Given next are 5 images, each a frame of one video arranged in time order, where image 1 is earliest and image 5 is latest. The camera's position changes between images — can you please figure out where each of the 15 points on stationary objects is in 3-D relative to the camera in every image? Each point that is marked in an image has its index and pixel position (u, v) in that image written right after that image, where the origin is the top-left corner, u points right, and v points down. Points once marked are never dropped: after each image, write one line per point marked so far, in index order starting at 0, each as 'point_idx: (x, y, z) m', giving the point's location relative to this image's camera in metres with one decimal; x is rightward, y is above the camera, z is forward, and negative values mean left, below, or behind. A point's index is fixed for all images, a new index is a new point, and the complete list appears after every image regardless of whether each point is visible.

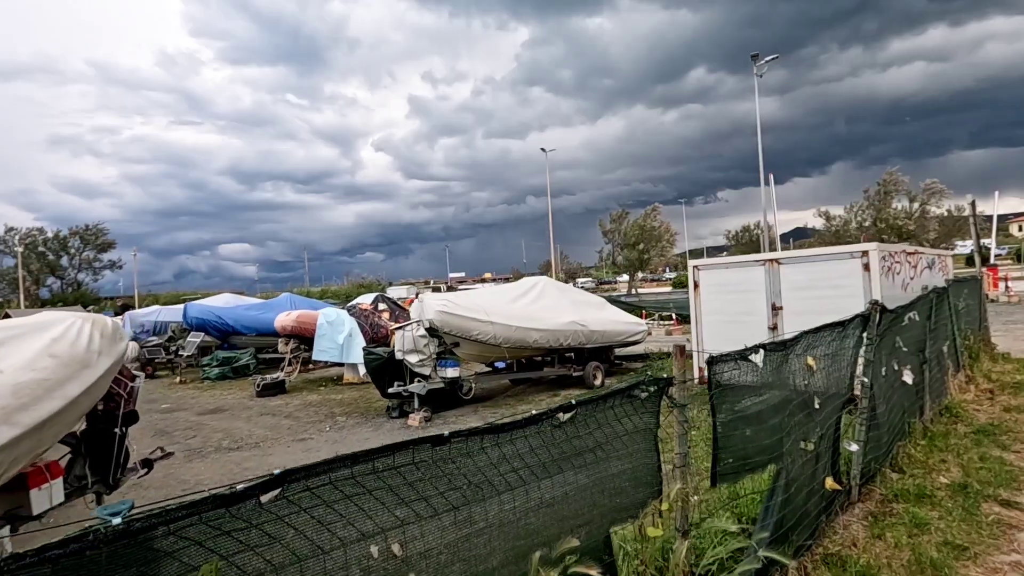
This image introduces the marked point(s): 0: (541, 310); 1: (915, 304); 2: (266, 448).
0: (+0.6, -0.4, +10.8) m
1: (+4.6, -0.2, +6.1) m
2: (-4.1, -2.7, +9.0) m
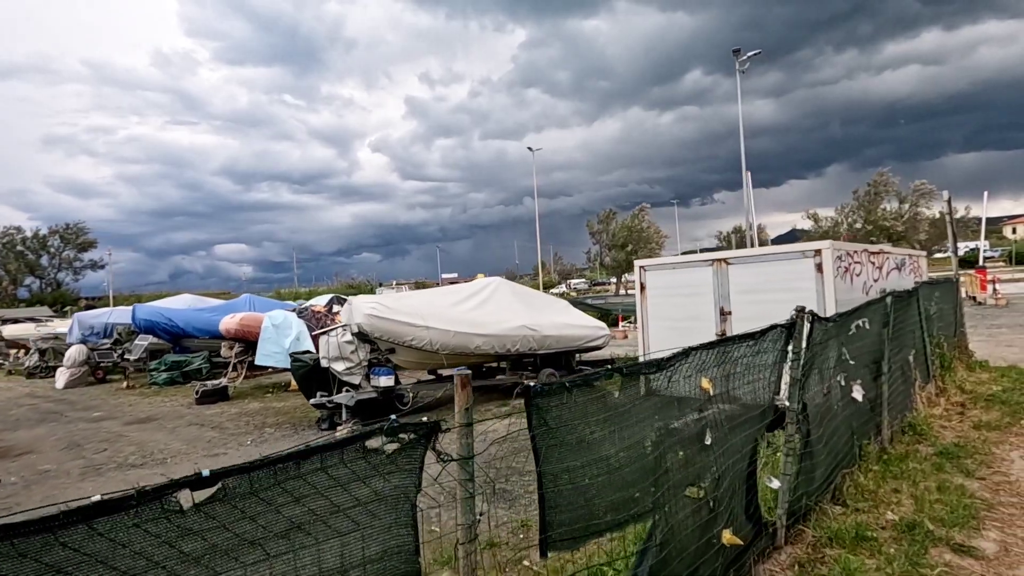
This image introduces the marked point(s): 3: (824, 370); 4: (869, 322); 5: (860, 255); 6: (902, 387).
0: (-0.5, -0.5, +10.0) m
1: (+3.6, -0.2, +5.4) m
2: (-5.2, -2.7, +8.2) m
3: (+2.7, -0.7, +4.6) m
4: (+3.6, -0.3, +5.5) m
5: (+4.4, +0.4, +6.8) m
6: (+4.9, -1.3, +6.8) m
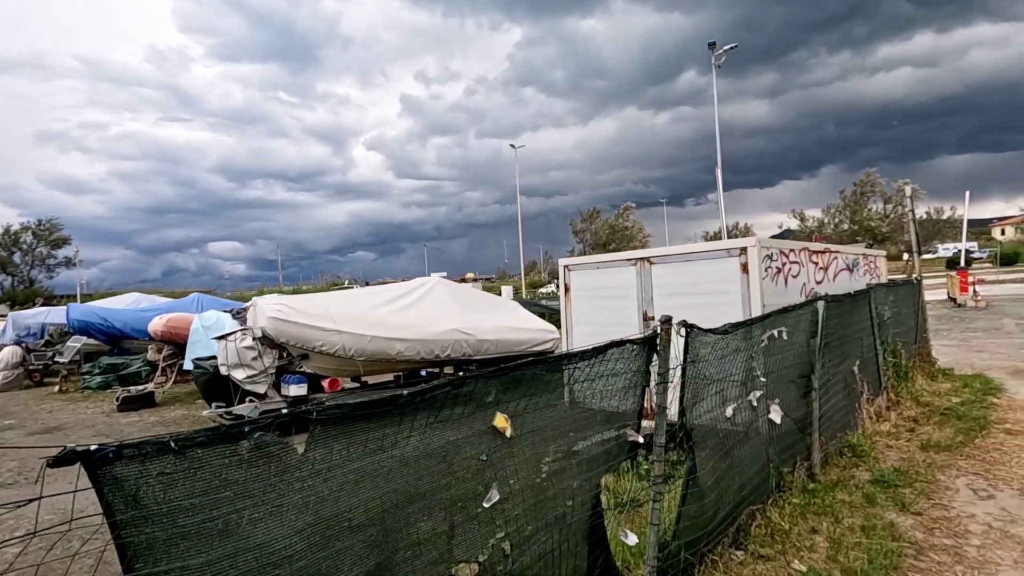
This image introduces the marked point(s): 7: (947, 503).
0: (-1.7, -0.5, +9.3) m
1: (+2.4, -0.2, +4.7) m
2: (-6.4, -2.7, +7.4) m
3: (+1.5, -0.7, +3.9) m
4: (+2.4, -0.4, +4.7) m
5: (+3.2, +0.4, +6.0) m
6: (+3.7, -1.3, +6.0) m
7: (+3.8, -1.9, +4.6) m
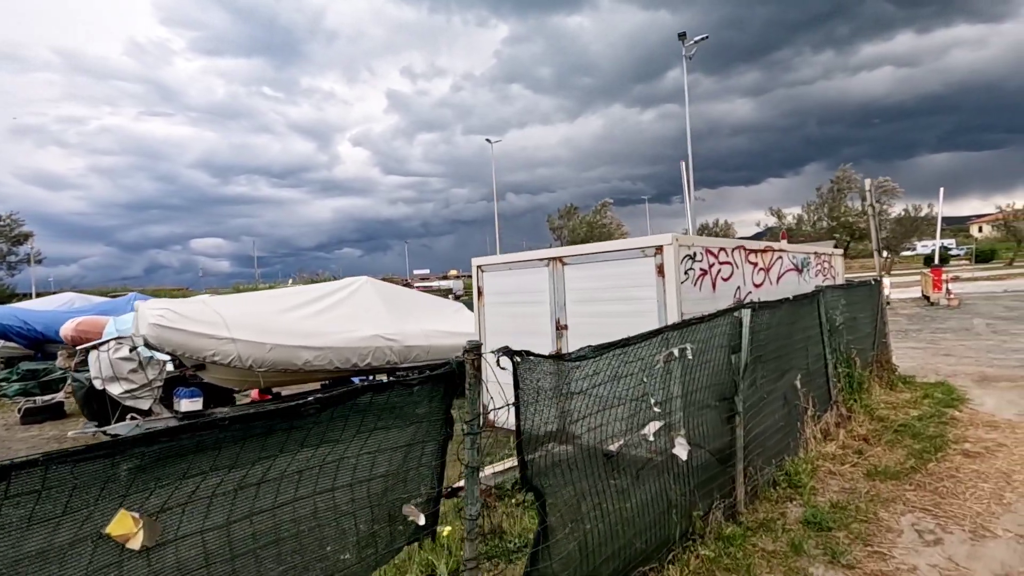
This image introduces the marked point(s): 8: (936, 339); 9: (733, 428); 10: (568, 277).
0: (-2.8, -0.5, +8.4) m
1: (+1.4, -0.3, +3.9) m
2: (-7.5, -2.7, +6.4) m
3: (+0.5, -0.8, +3.1) m
4: (+1.4, -0.4, +4.0) m
5: (+2.1, +0.3, +5.3) m
6: (+2.7, -1.3, +5.3) m
7: (+2.7, -1.9, +3.9) m
8: (+10.7, -1.3, +13.5) m
9: (+1.8, -1.1, +4.4) m
10: (+0.6, +0.1, +5.3) m
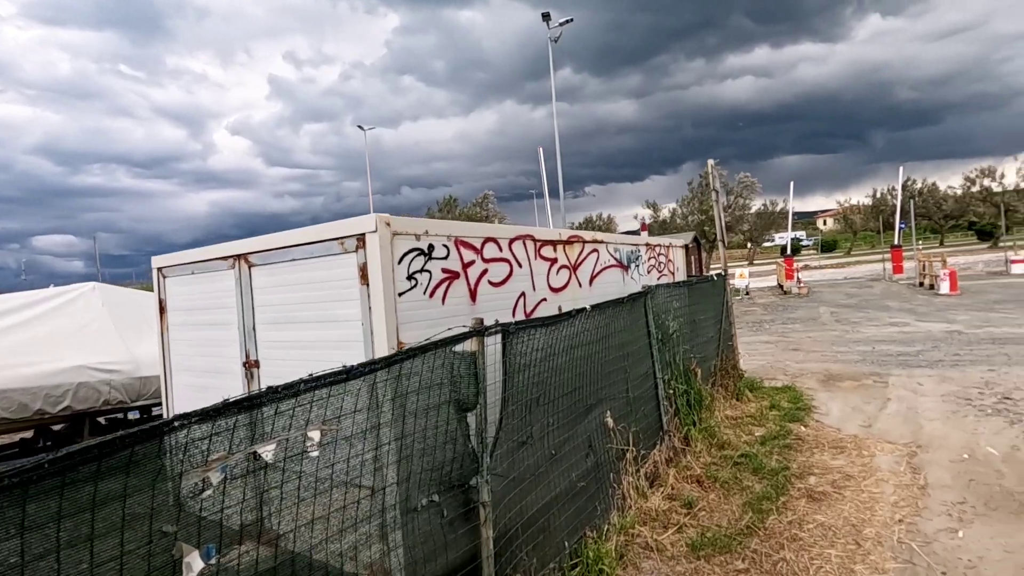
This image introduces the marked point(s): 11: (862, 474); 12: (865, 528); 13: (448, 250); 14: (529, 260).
0: (-5.5, -0.7, +5.8) m
1: (-0.5, -0.4, +2.1) m
2: (-9.6, -3.0, +3.0) m
3: (-1.2, -0.9, +1.2) m
4: (-0.5, -0.5, +2.2) m
5: (-0.1, +0.3, +3.6) m
6: (+0.5, -1.4, +3.8) m
7: (+0.8, -2.0, +2.4) m
8: (+6.8, -1.1, +13.4) m
9: (-0.2, -1.2, +2.7) m
10: (-1.6, 0.0, +3.4) m
11: (+3.1, -1.6, +4.7) m
12: (+2.6, -1.7, +3.9) m
13: (-0.4, +0.2, +3.2) m
14: (+0.1, +0.2, +3.9) m
